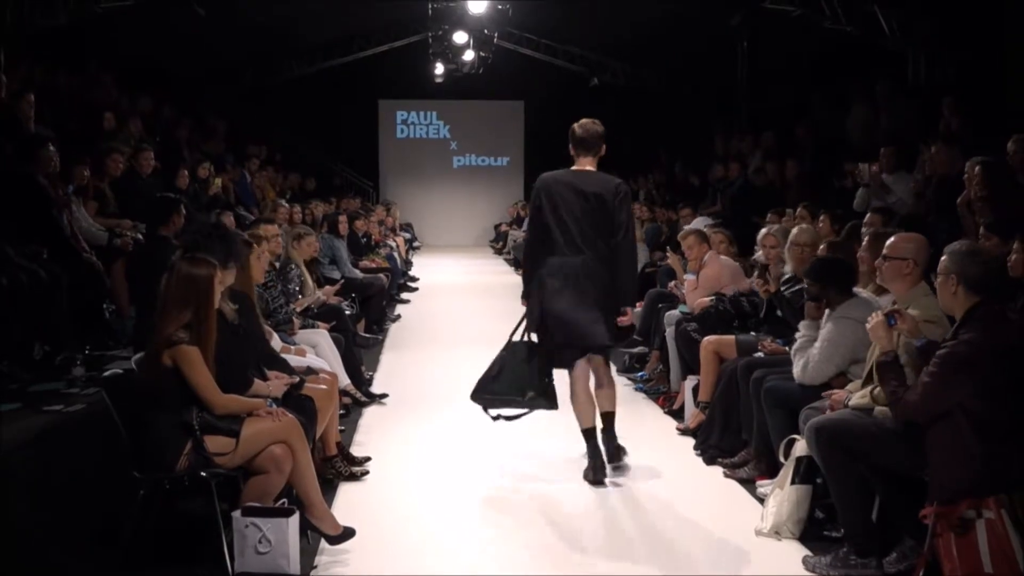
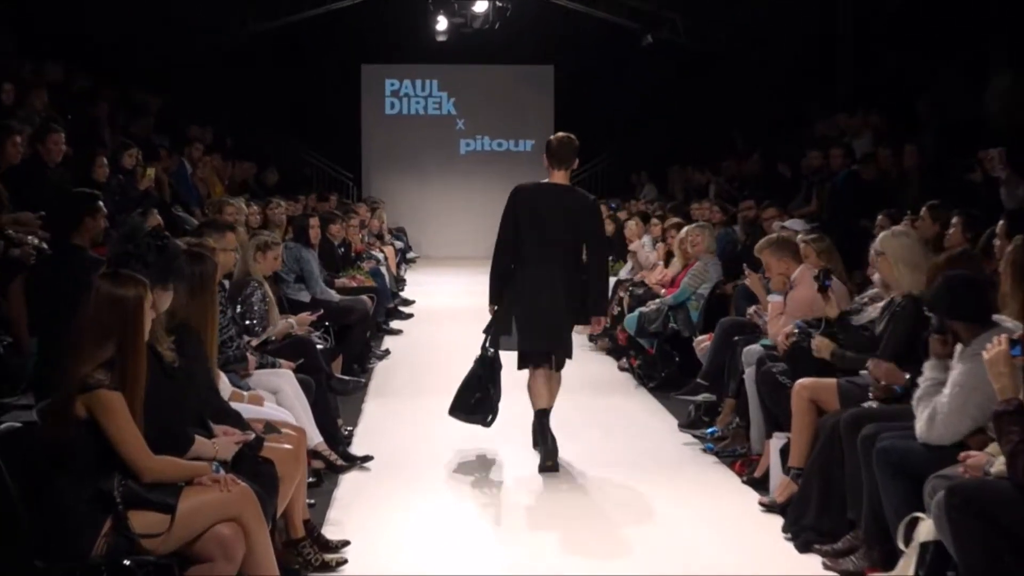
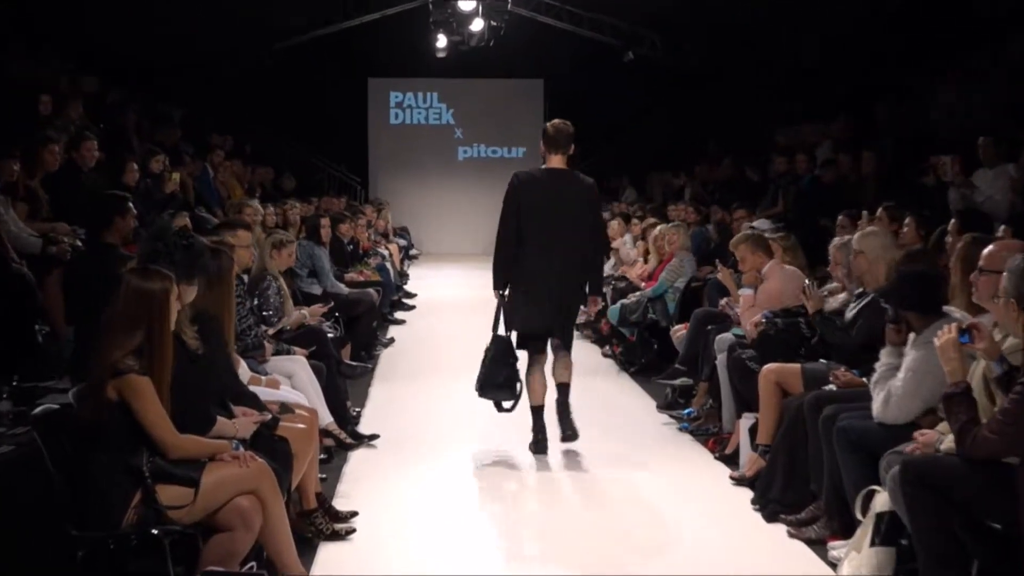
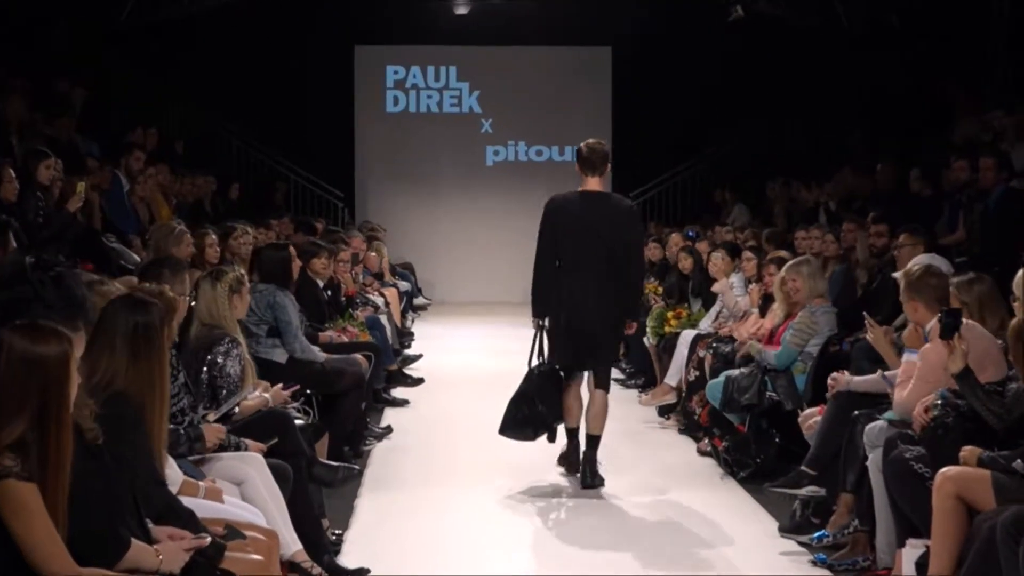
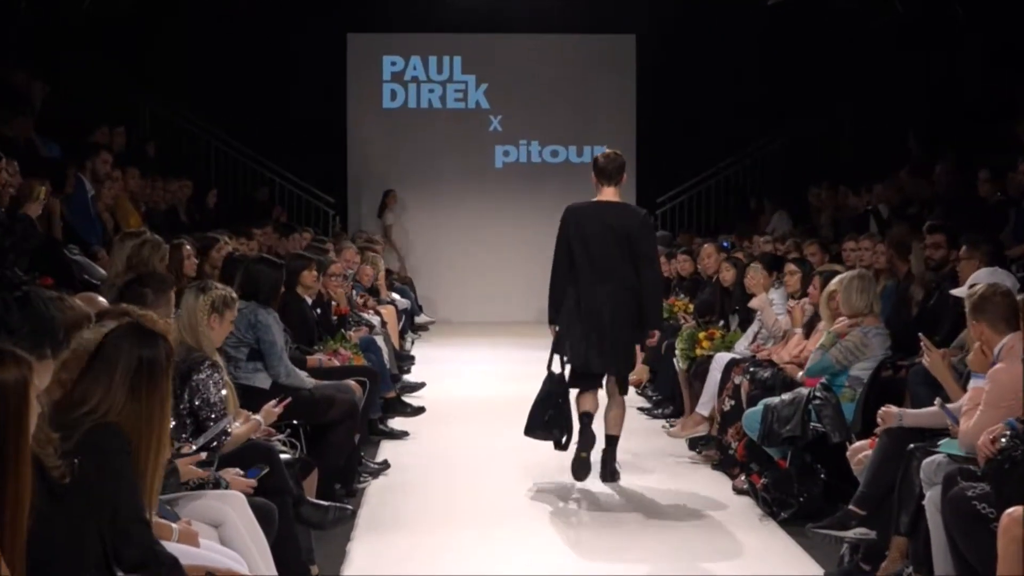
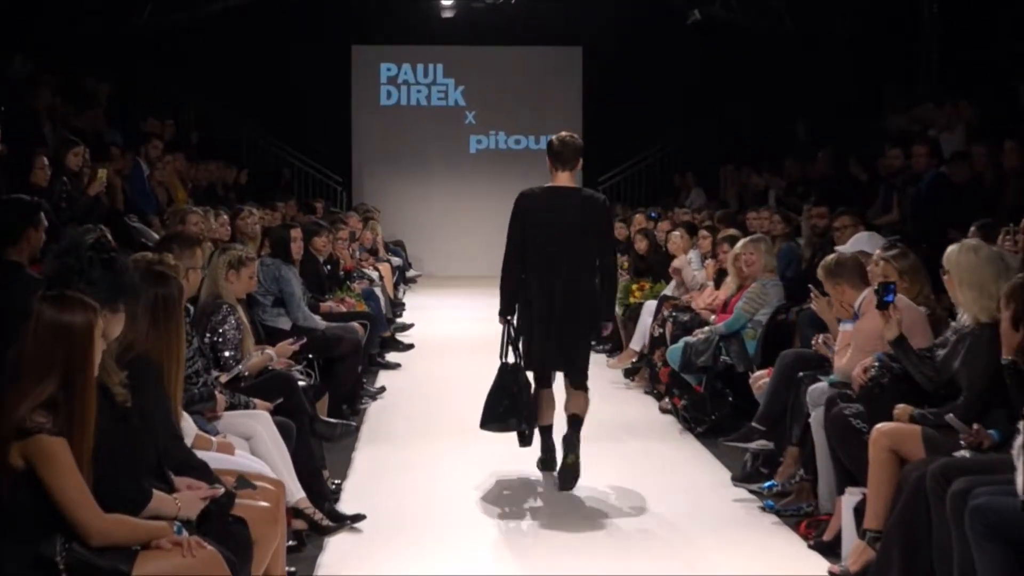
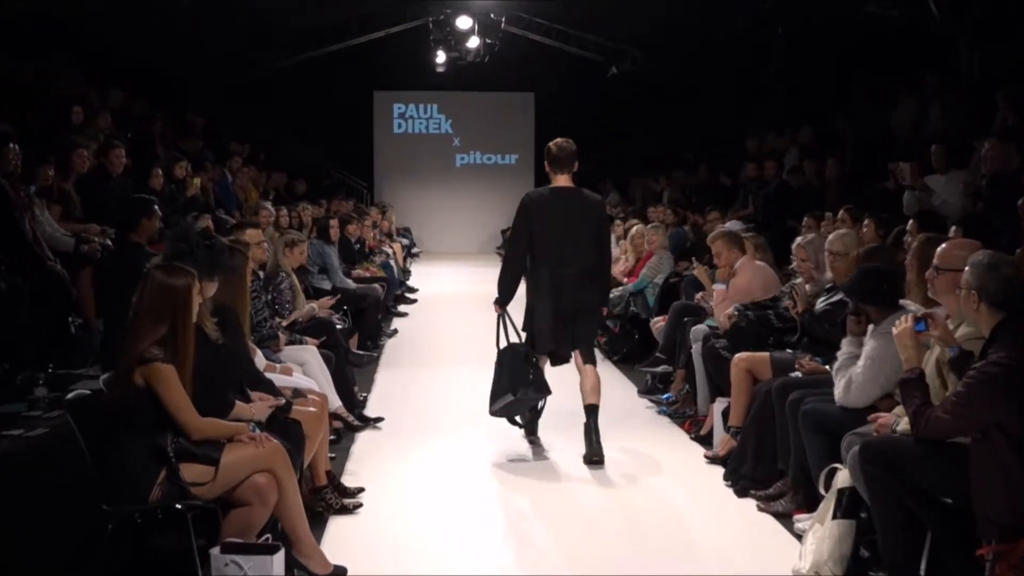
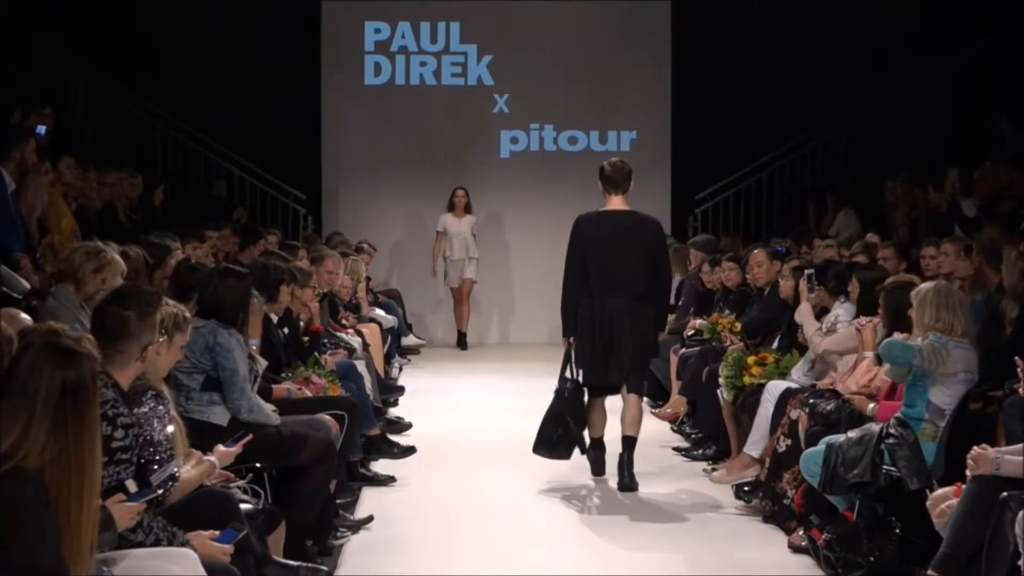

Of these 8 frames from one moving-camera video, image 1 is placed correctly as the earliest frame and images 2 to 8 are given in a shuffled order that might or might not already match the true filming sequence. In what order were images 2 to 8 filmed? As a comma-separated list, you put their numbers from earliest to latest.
7, 3, 2, 6, 4, 5, 8
